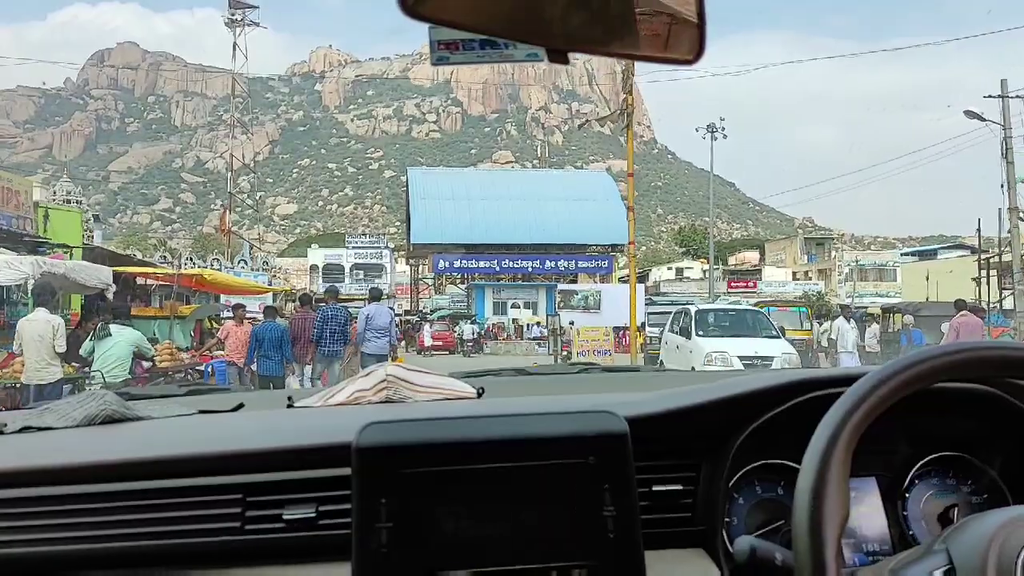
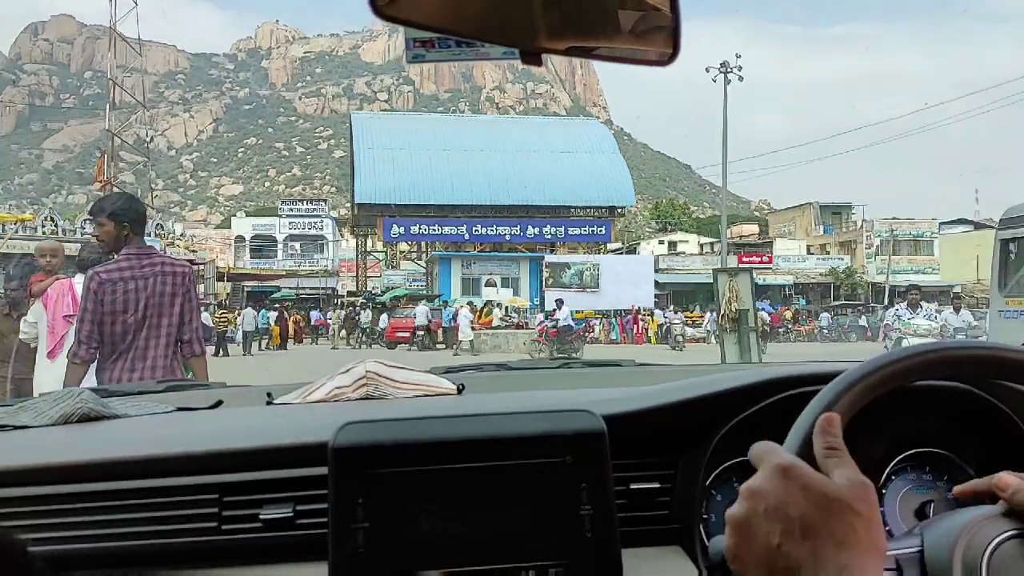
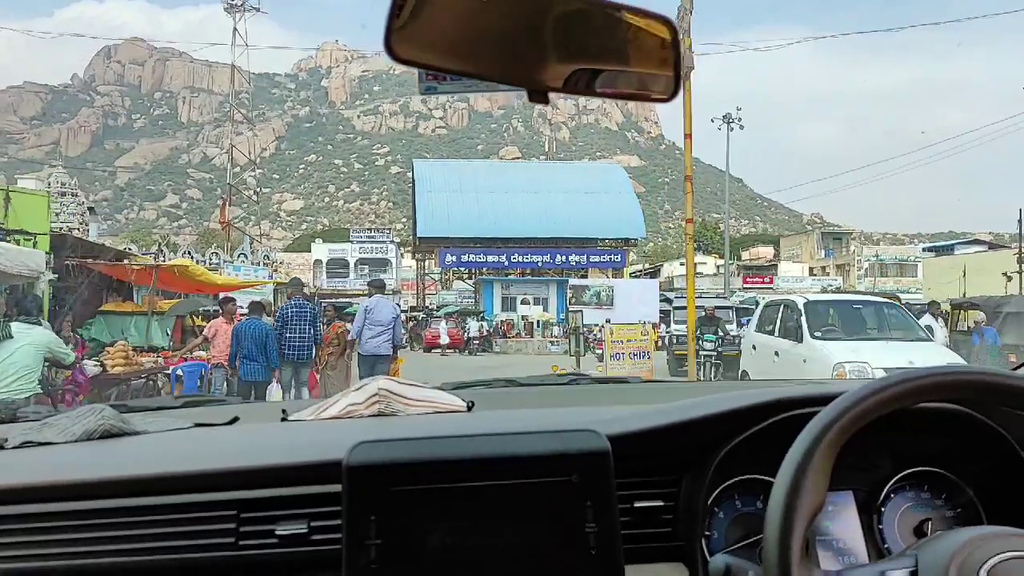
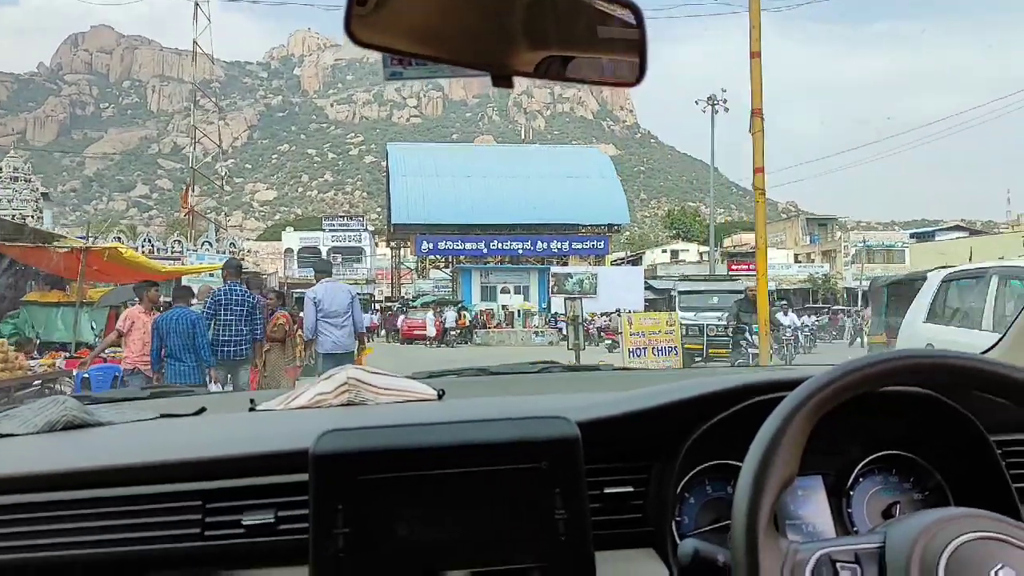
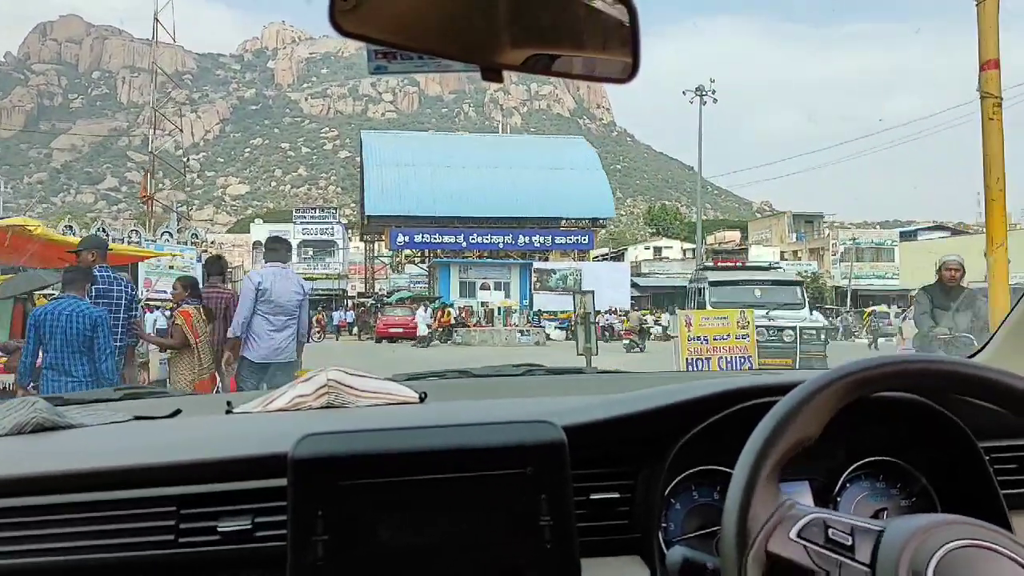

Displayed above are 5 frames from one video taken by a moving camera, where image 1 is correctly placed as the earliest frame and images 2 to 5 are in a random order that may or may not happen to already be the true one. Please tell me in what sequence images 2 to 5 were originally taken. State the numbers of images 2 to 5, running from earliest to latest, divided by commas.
3, 4, 5, 2
